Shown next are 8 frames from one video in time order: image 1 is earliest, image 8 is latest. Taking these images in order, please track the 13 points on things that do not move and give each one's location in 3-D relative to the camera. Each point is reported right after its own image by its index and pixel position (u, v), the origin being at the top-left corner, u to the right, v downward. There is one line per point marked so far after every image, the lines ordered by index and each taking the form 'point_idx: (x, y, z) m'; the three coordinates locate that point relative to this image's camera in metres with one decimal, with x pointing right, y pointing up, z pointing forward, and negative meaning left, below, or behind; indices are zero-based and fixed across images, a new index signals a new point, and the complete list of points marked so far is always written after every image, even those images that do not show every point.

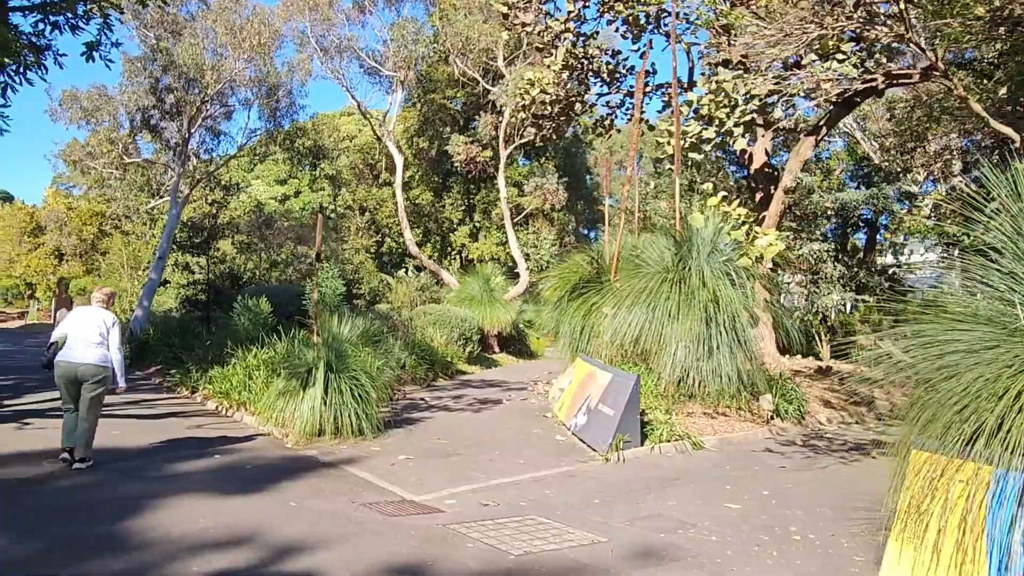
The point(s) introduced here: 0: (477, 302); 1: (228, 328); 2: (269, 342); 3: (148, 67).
0: (-0.8, -0.4, +18.9) m
1: (-4.4, -0.7, +12.1) m
2: (-3.1, -0.8, +10.0) m
3: (-9.6, +5.8, +20.0) m
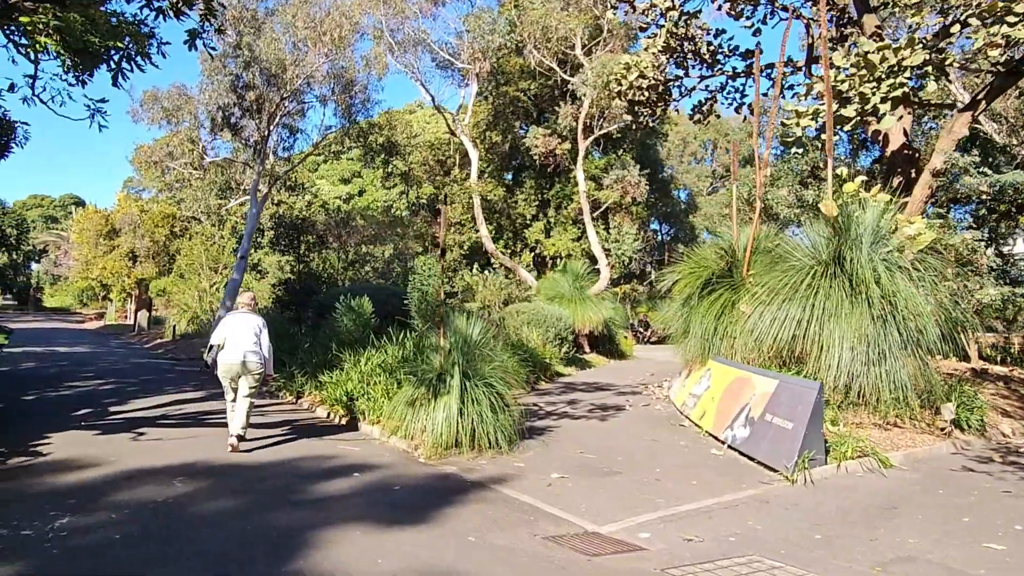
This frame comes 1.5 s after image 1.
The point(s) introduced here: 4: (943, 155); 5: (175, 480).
0: (+1.4, -0.3, +18.0) m
1: (-2.7, -0.6, +11.5) m
2: (-1.6, -0.8, +9.3) m
3: (-7.4, +5.8, +19.7) m
4: (+5.9, +1.8, +10.4) m
5: (-2.4, -1.4, +5.4) m
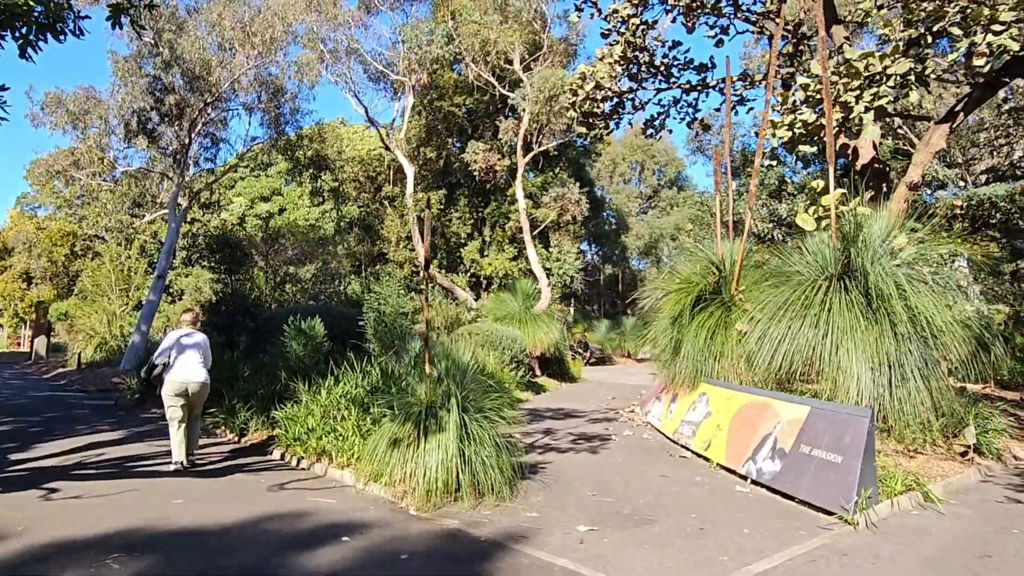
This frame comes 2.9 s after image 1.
0: (+0.2, -0.7, +17.1) m
1: (-3.2, -0.9, +10.2) m
2: (-1.8, -1.0, +8.1) m
3: (-8.8, +5.3, +18.0) m
4: (+5.5, +1.6, +10.1) m
5: (-2.2, -1.5, +4.1) m
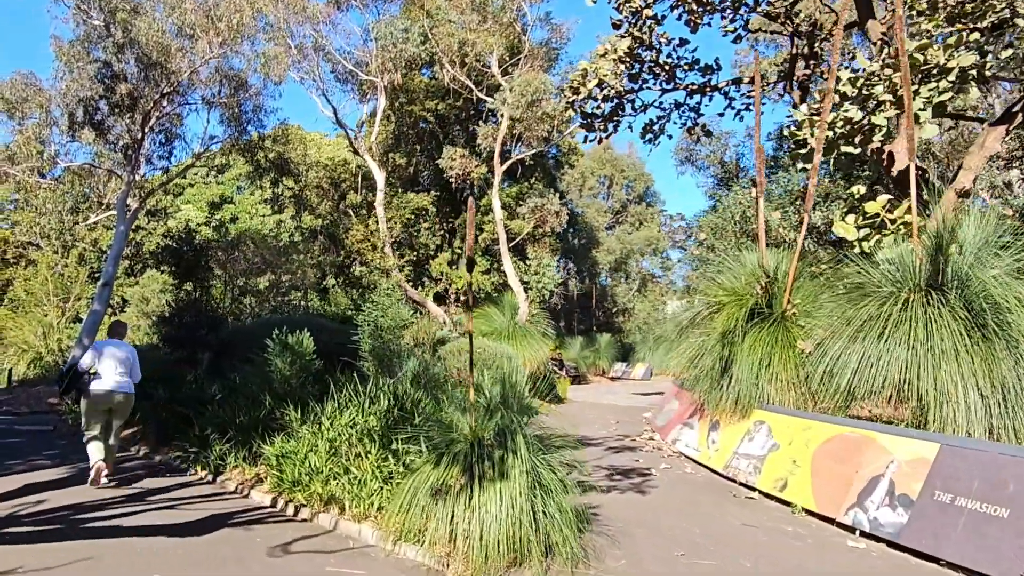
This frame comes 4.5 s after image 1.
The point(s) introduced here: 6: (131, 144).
0: (-0.1, -1.0, +15.9) m
1: (-3.0, -1.0, +8.7) m
2: (-1.4, -1.0, +6.7) m
3: (-9.0, +5.1, +16.3) m
4: (+5.7, +1.4, +9.2) m
5: (-1.6, -1.4, +2.7) m
6: (-8.8, +3.3, +17.3) m
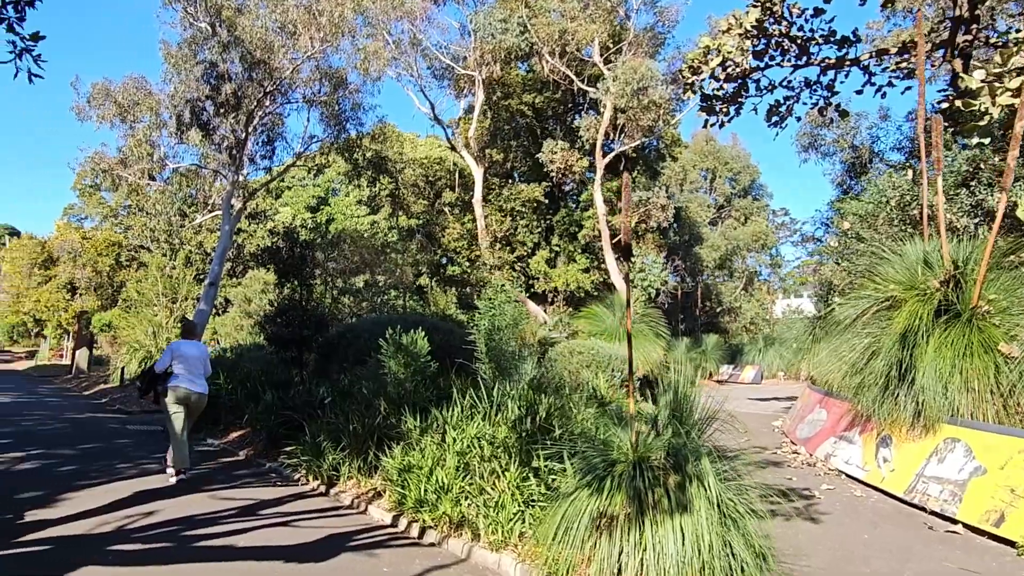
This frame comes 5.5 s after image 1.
0: (+2.1, -1.0, +14.9) m
1: (-1.6, -1.0, +8.1) m
2: (-0.3, -1.0, +6.0) m
3: (-6.8, +5.1, +16.3) m
4: (+7.1, +1.5, +7.6) m
5: (-0.9, -1.4, +2.0) m
6: (-6.4, +3.3, +17.4) m
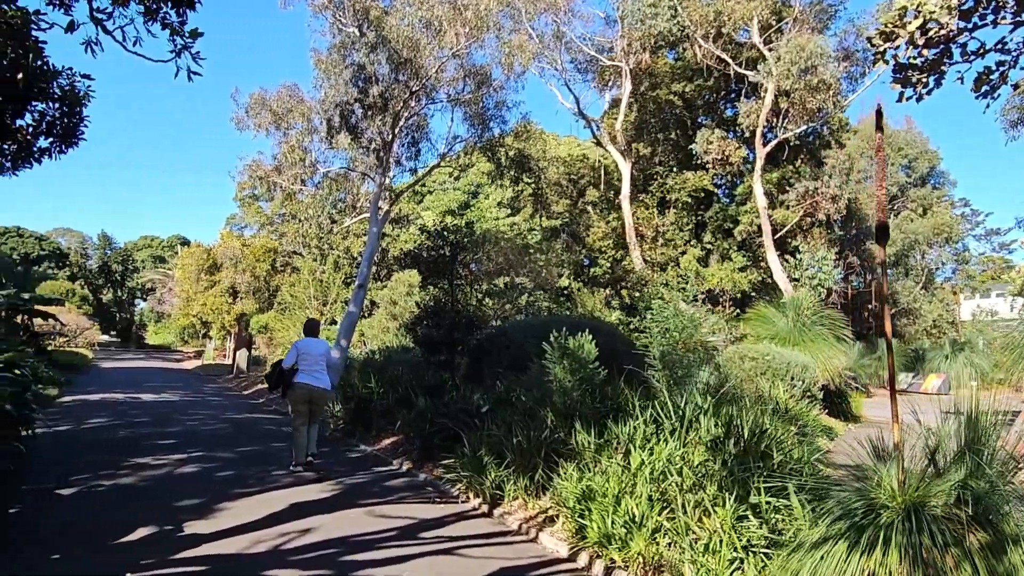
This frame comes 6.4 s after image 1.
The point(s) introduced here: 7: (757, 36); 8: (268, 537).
0: (+5.0, -1.0, +13.4) m
1: (+0.2, -0.9, +7.4) m
2: (+1.1, -0.9, +5.0) m
3: (-3.6, +5.0, +16.4) m
4: (+8.6, +1.6, +5.4) m
5: (-0.2, -1.3, +1.2) m
6: (-3.0, +3.3, +17.3) m
7: (+6.1, +6.4, +18.9) m
8: (-1.8, -1.8, +5.4) m
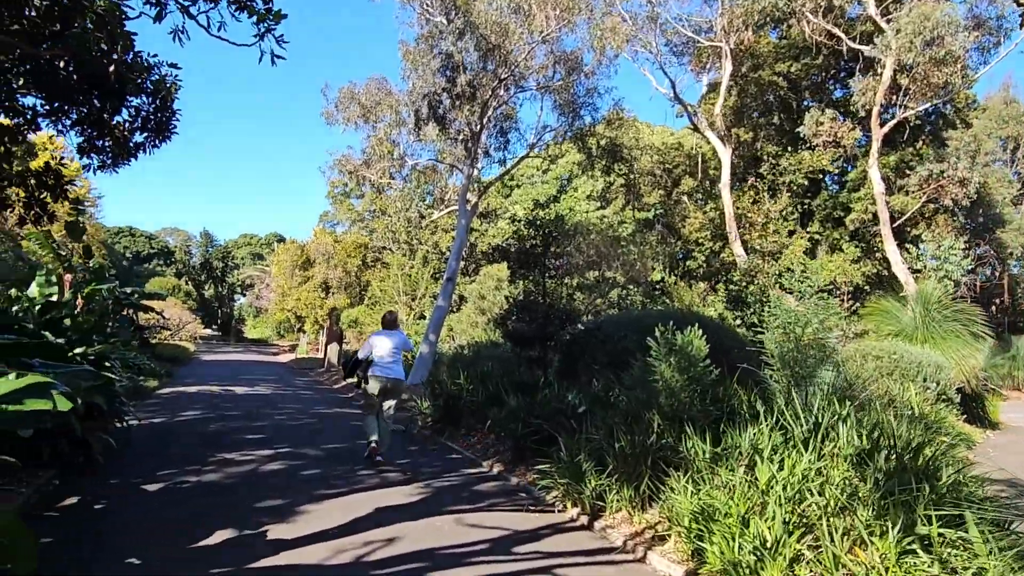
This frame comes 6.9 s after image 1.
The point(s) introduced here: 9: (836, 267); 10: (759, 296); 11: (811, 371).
0: (+6.5, -0.8, +12.1) m
1: (+1.1, -0.9, +6.7) m
2: (+1.7, -0.9, +4.3) m
3: (-1.6, +5.2, +16.1) m
4: (+9.2, +1.7, +3.7) m
5: (-0.1, -1.3, +0.6) m
6: (-0.9, +3.4, +16.9) m
7: (+8.3, +6.5, +17.4) m
8: (-1.1, -1.7, +5.0) m
9: (+8.6, +0.6, +20.2) m
10: (+4.9, -0.2, +15.1) m
11: (+2.8, -0.6, +6.8) m
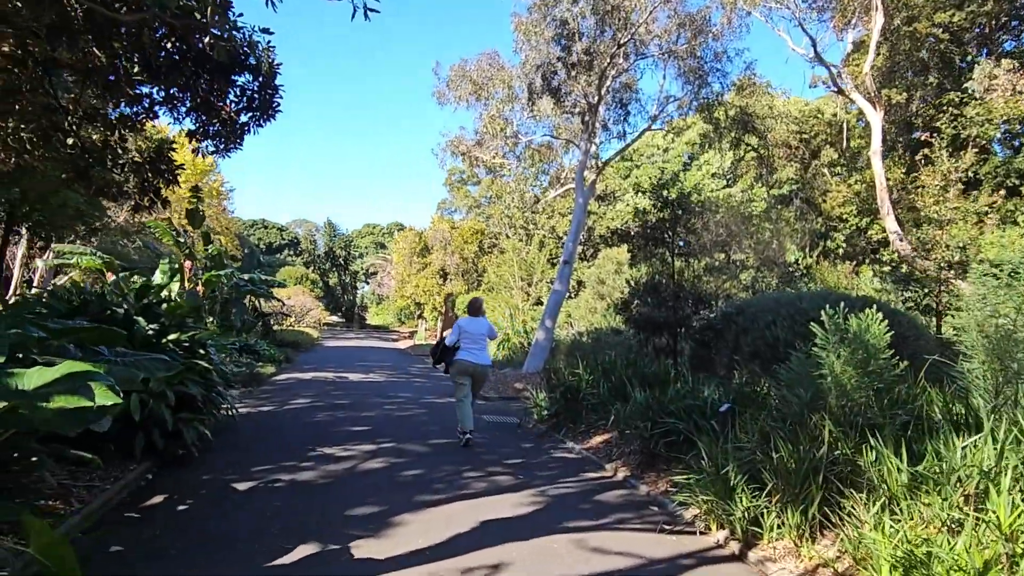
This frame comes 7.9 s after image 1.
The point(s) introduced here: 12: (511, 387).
0: (+8.2, -0.5, +10.0) m
1: (+2.0, -0.7, +5.5) m
2: (+2.2, -0.7, +3.0) m
3: (+0.8, +5.5, +15.0) m
4: (+9.5, +1.9, +1.2) m
5: (0.0, -1.2, -0.4) m
6: (+1.6, +3.8, +15.8) m
7: (+10.8, +7.0, +14.8) m
8: (-0.4, -1.6, +4.1) m
9: (+11.6, +1.1, +17.6) m
10: (+7.1, +0.2, +13.1) m
11: (+3.7, -0.4, +5.3) m
12: (0.0, -1.6, +12.5) m
